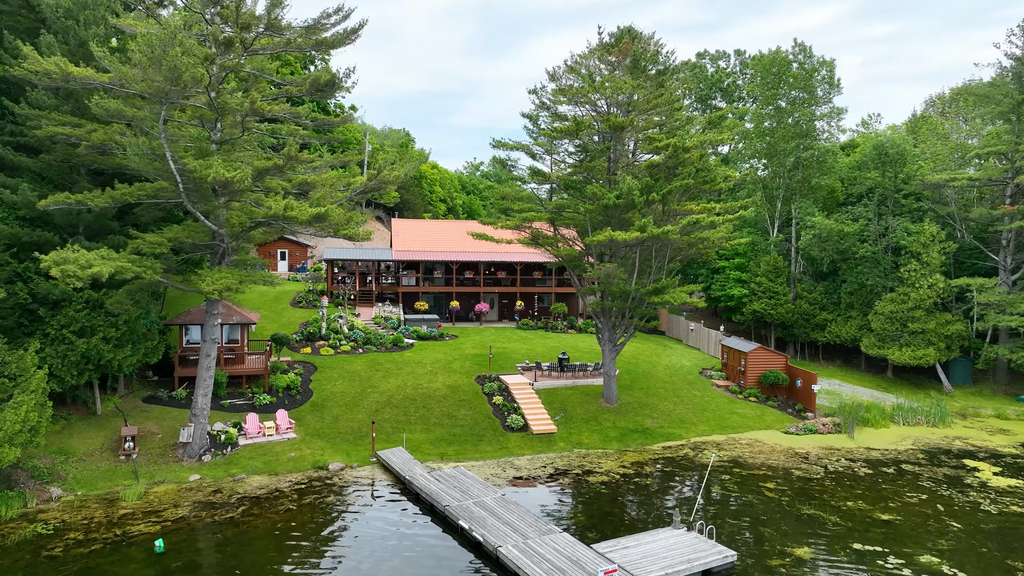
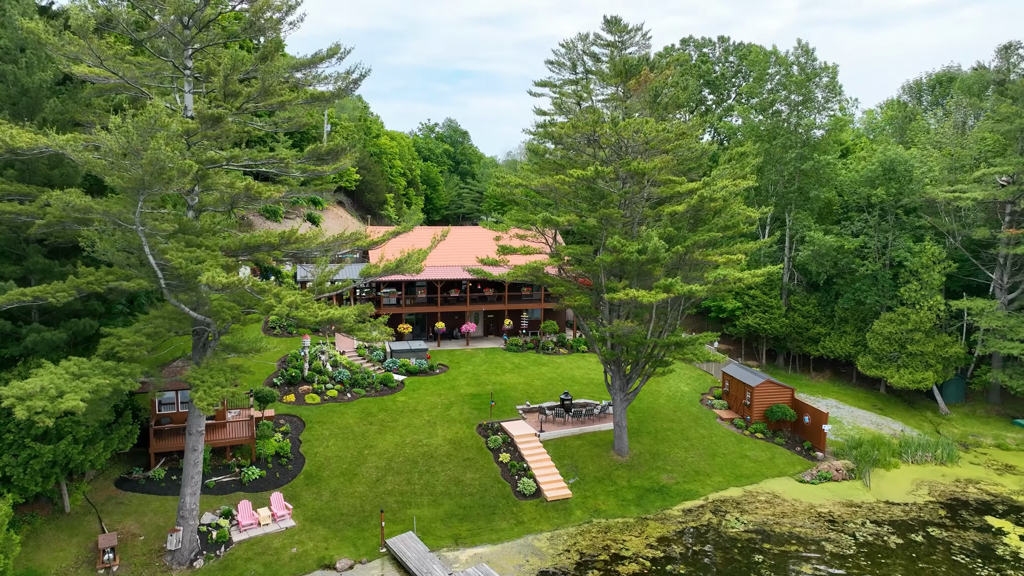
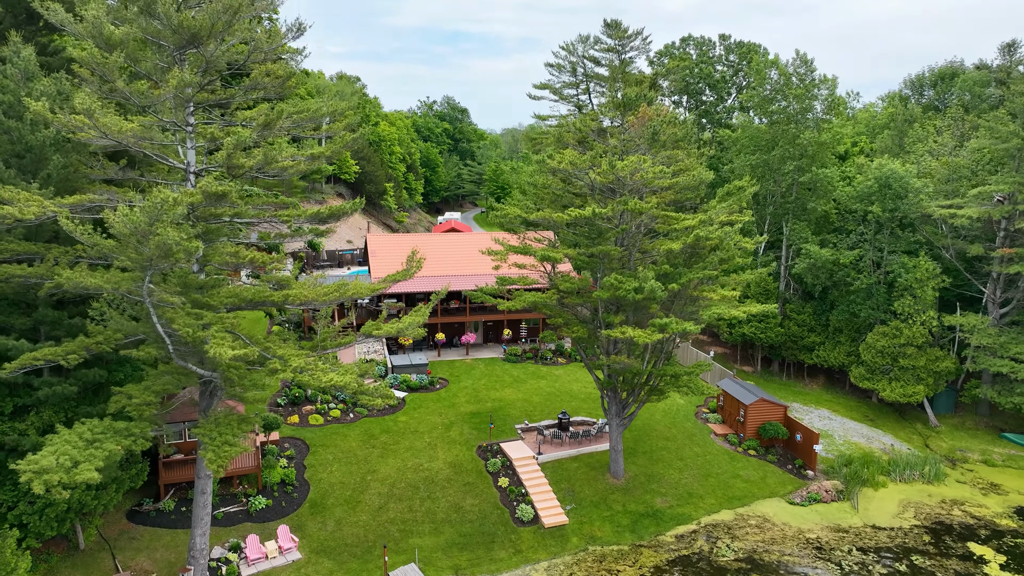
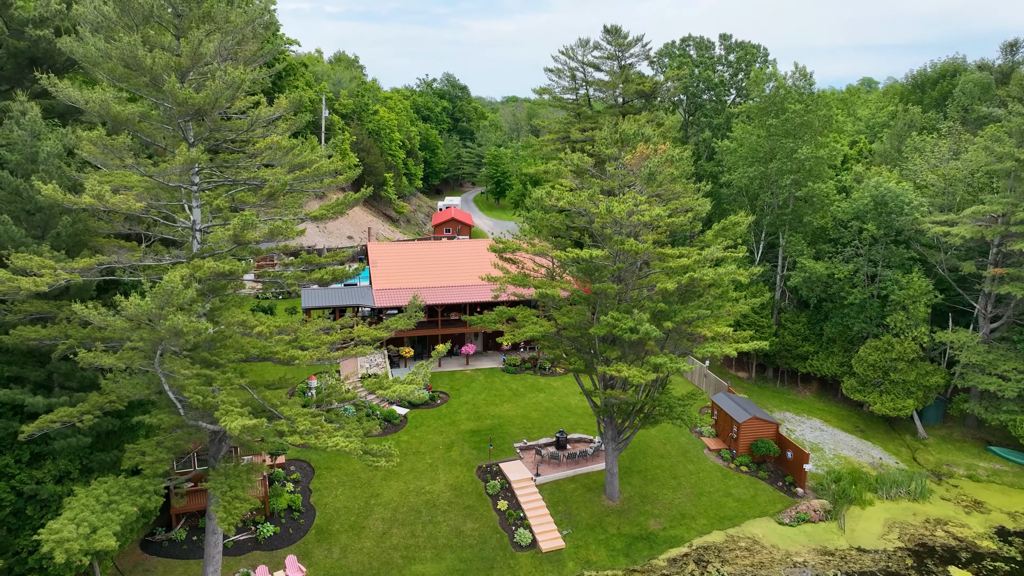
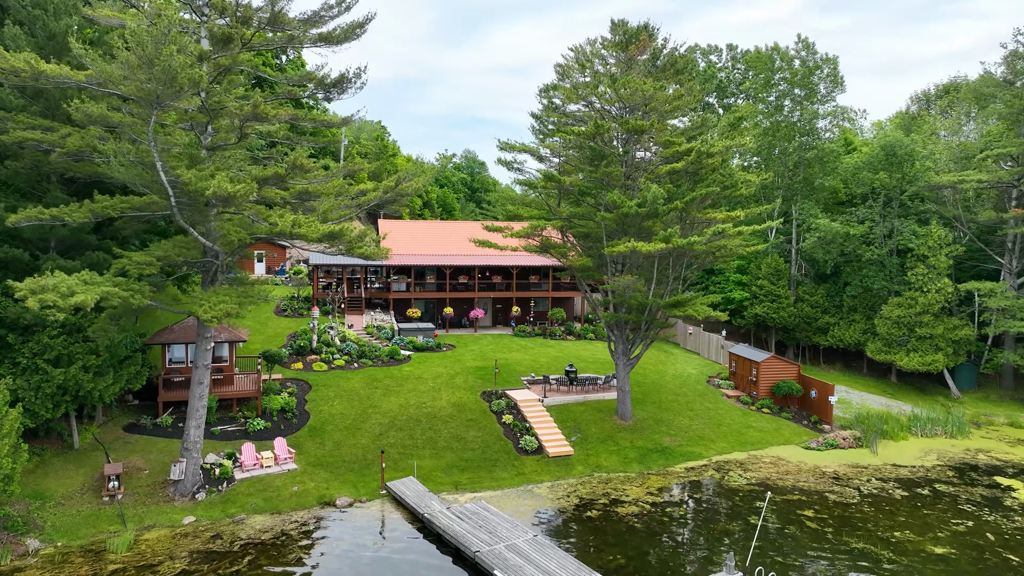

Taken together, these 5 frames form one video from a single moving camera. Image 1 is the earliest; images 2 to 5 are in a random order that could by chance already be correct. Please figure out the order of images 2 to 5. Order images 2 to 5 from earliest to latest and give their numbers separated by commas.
5, 2, 3, 4
